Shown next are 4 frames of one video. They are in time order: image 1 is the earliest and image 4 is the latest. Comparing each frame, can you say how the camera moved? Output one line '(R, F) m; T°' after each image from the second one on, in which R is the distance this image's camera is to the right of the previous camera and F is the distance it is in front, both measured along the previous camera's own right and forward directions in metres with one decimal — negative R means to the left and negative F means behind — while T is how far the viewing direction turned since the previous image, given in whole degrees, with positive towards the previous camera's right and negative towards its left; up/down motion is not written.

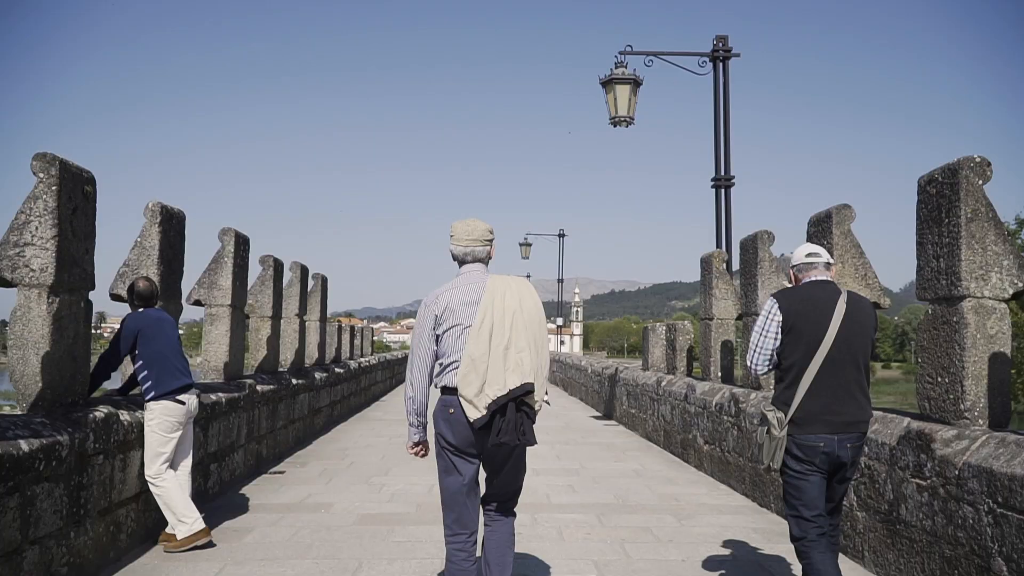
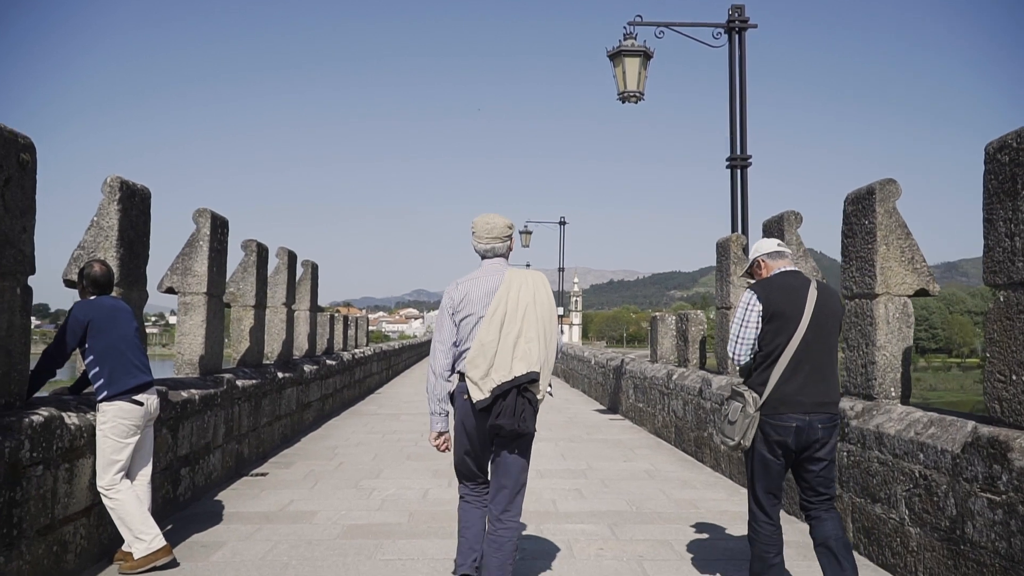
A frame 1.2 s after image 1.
(0.0, +0.6) m; 0°
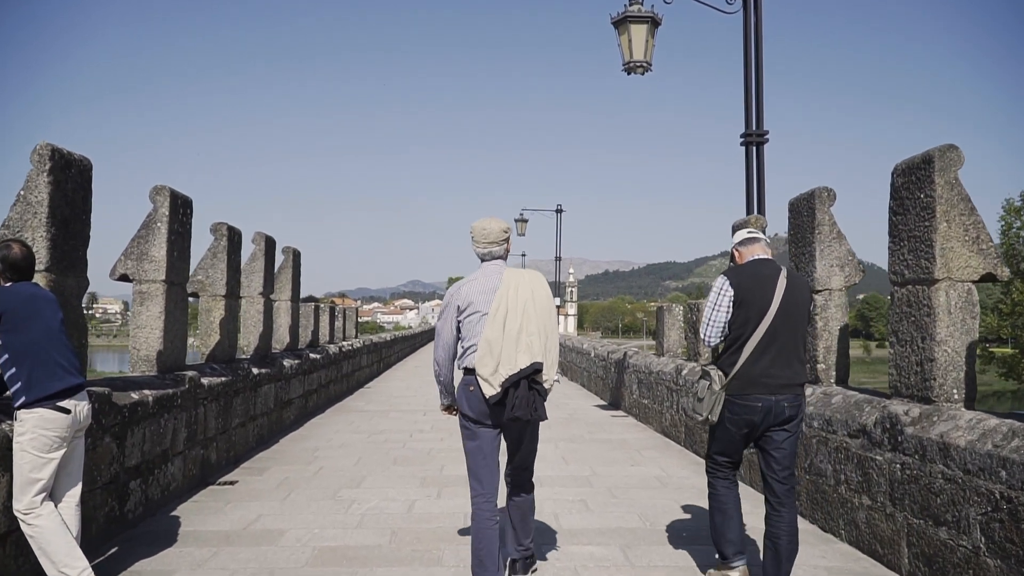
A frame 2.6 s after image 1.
(0.0, +0.7) m; 0°
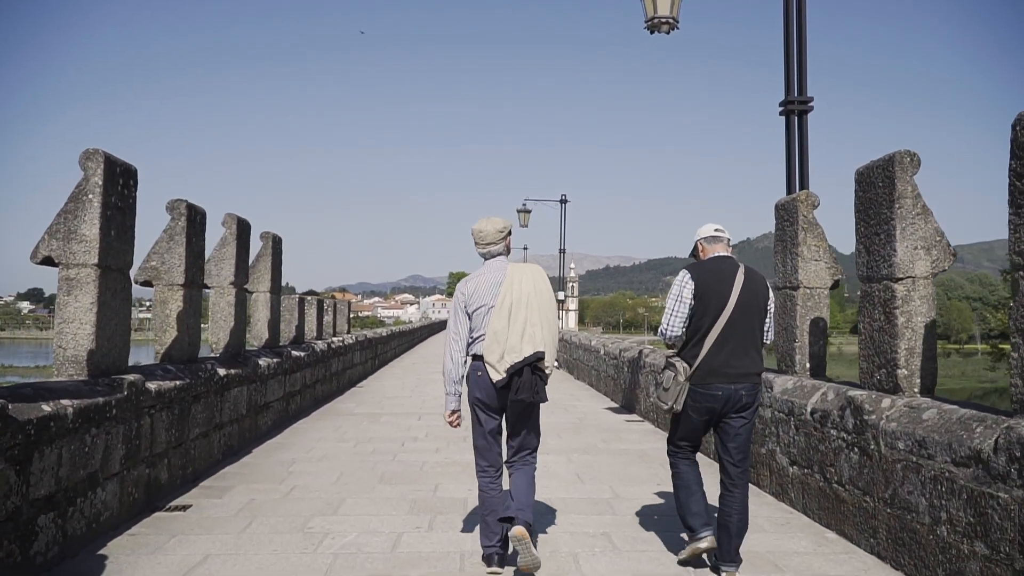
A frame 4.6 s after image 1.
(0.0, +1.0) m; 0°
